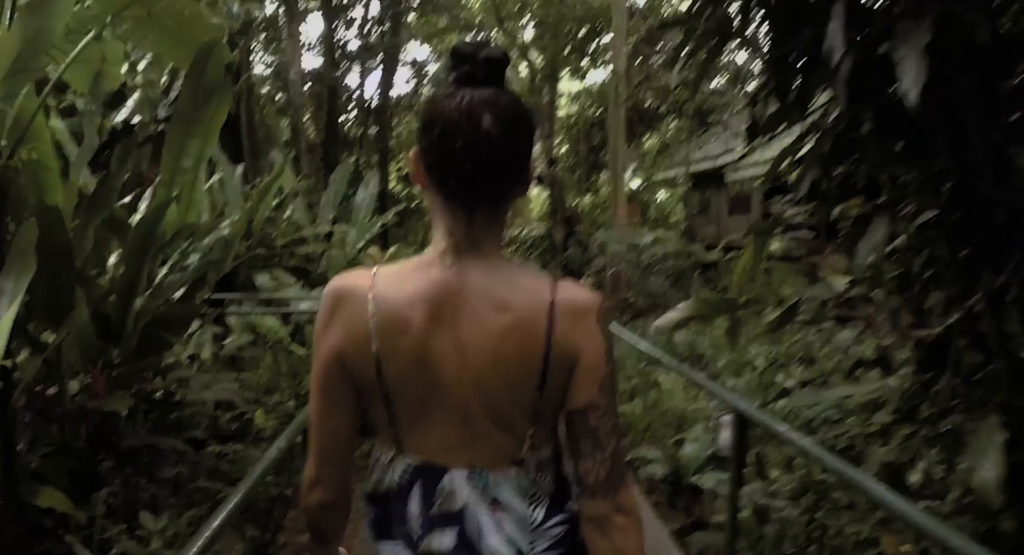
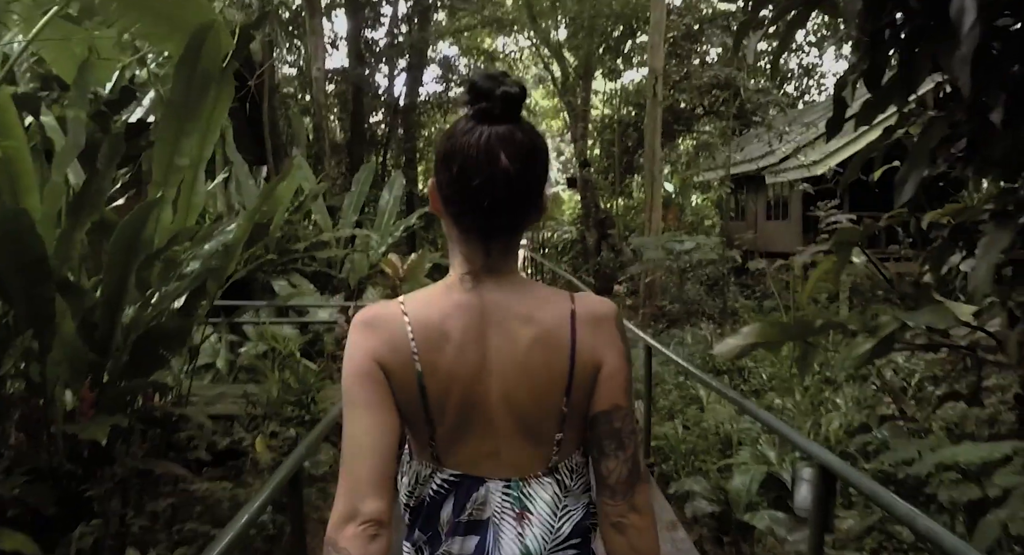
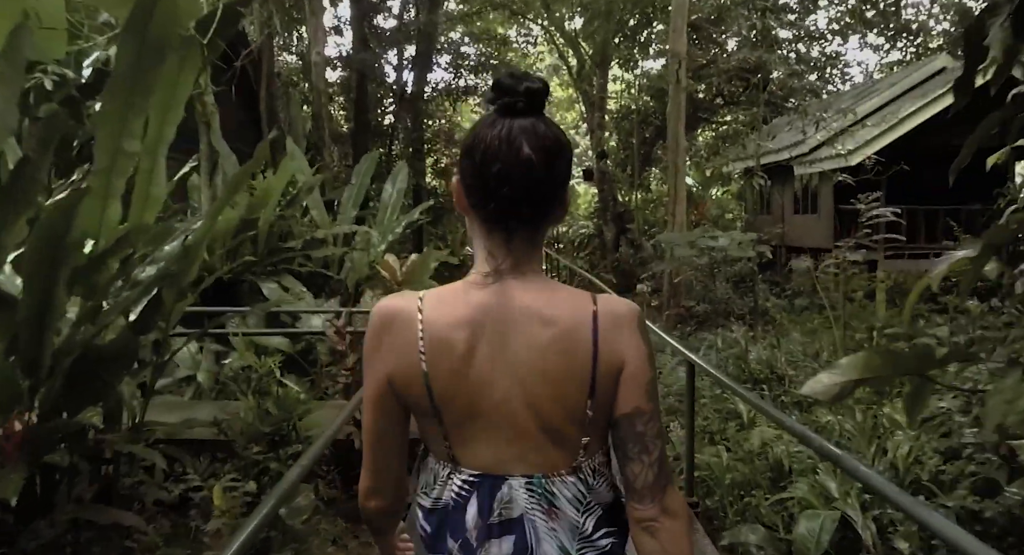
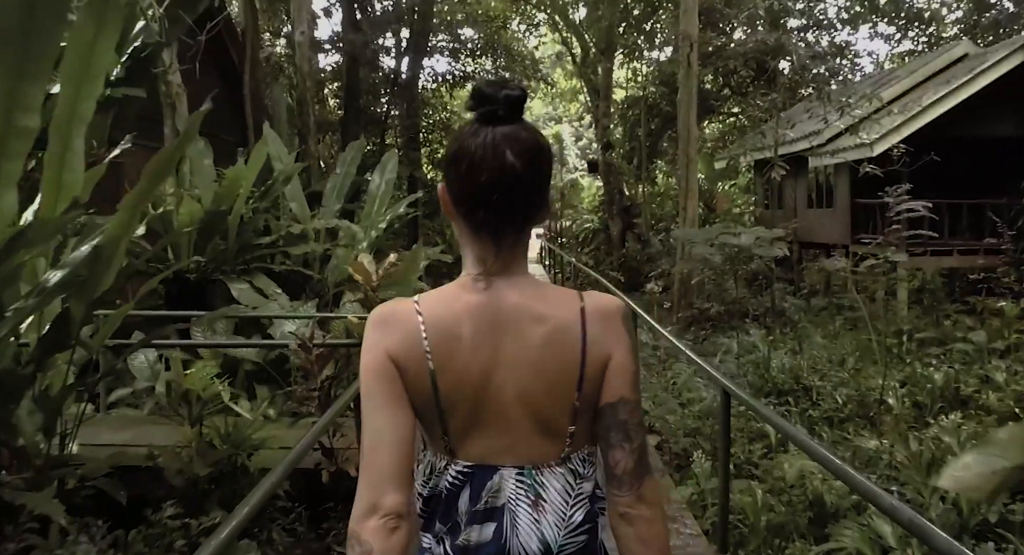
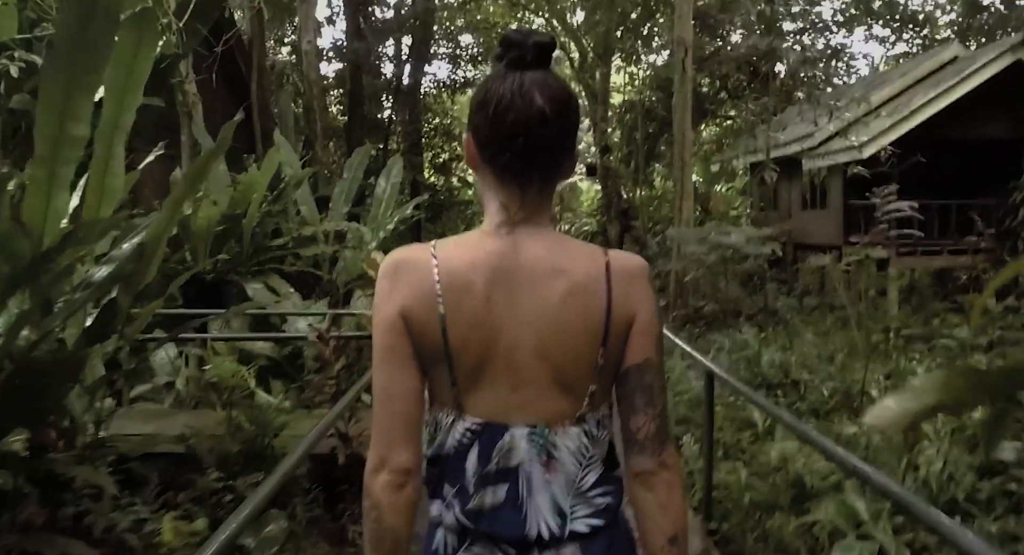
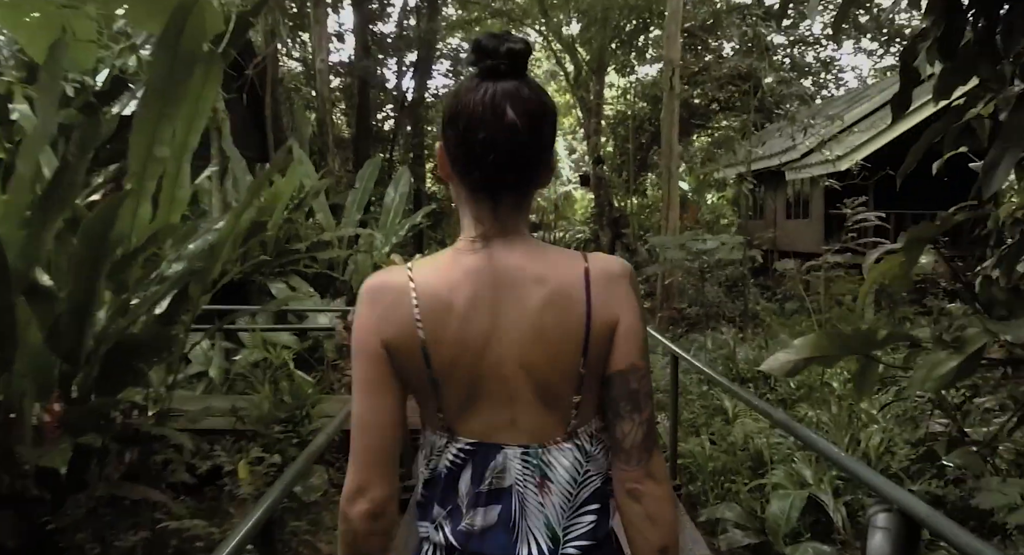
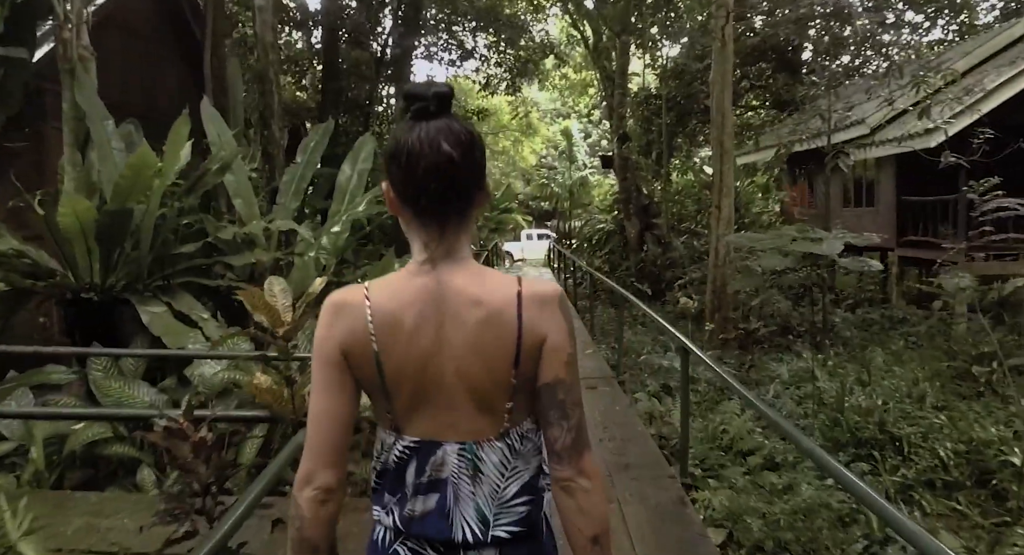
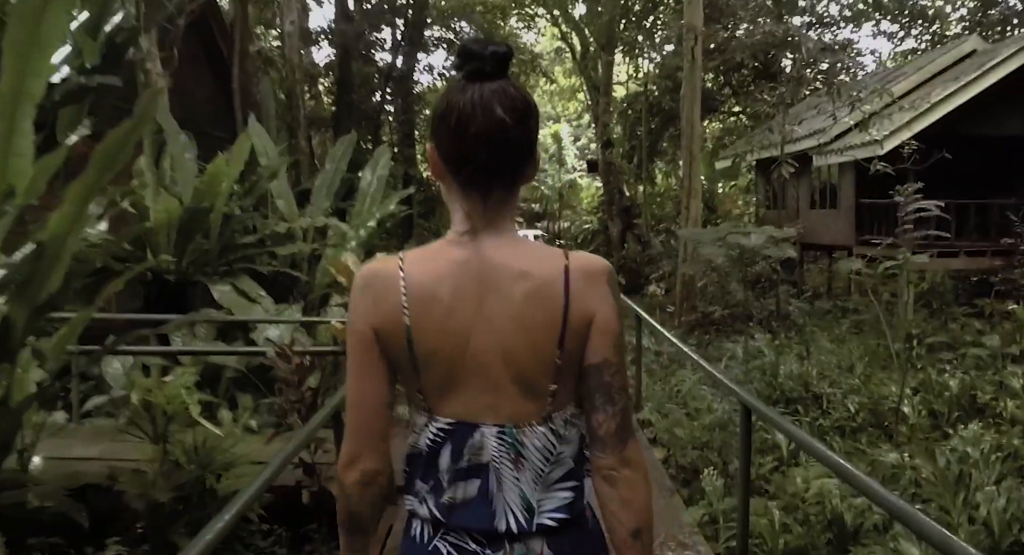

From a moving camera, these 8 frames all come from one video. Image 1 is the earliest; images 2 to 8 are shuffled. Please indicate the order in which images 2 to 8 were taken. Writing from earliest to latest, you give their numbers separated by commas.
2, 6, 3, 5, 4, 8, 7
